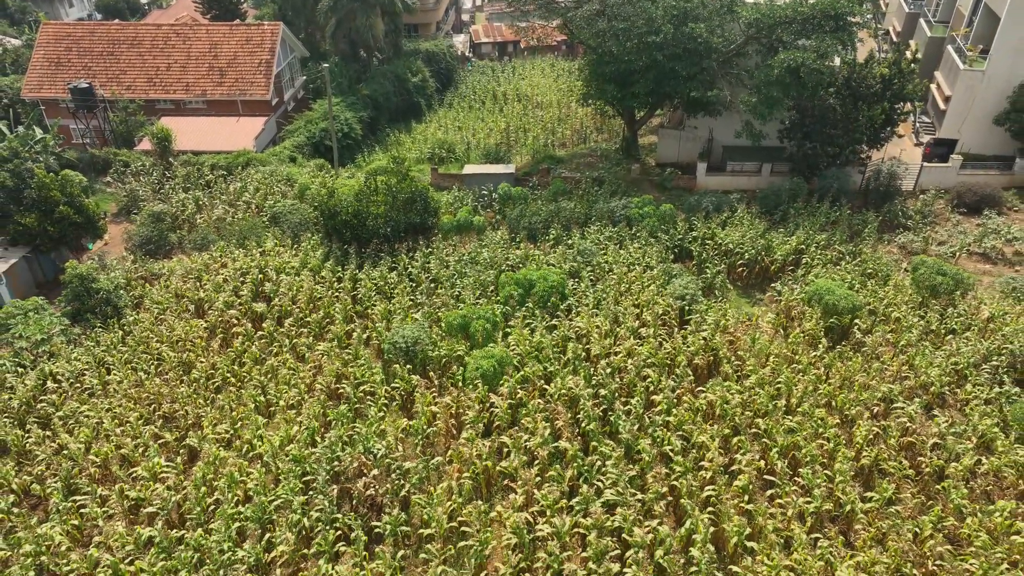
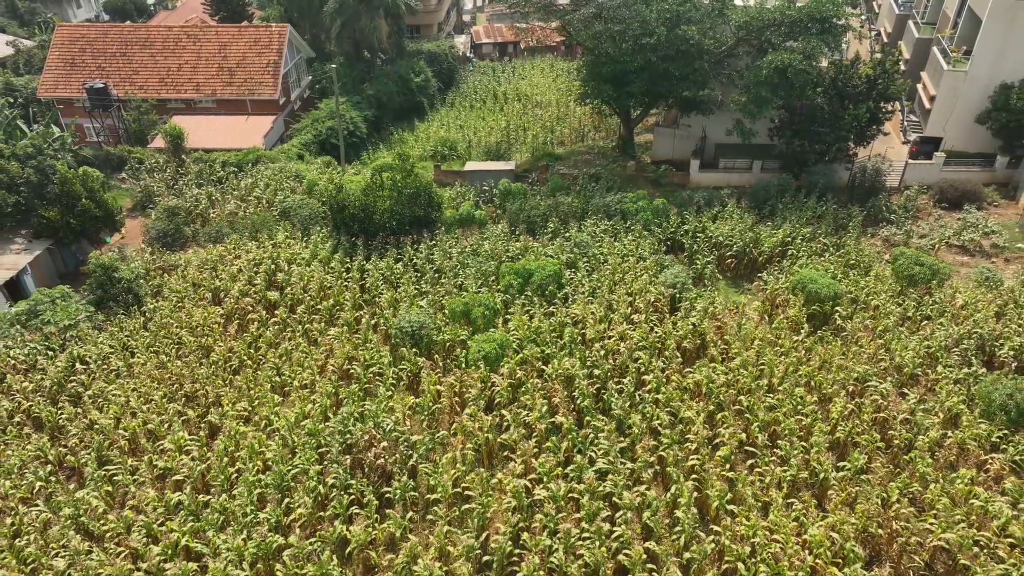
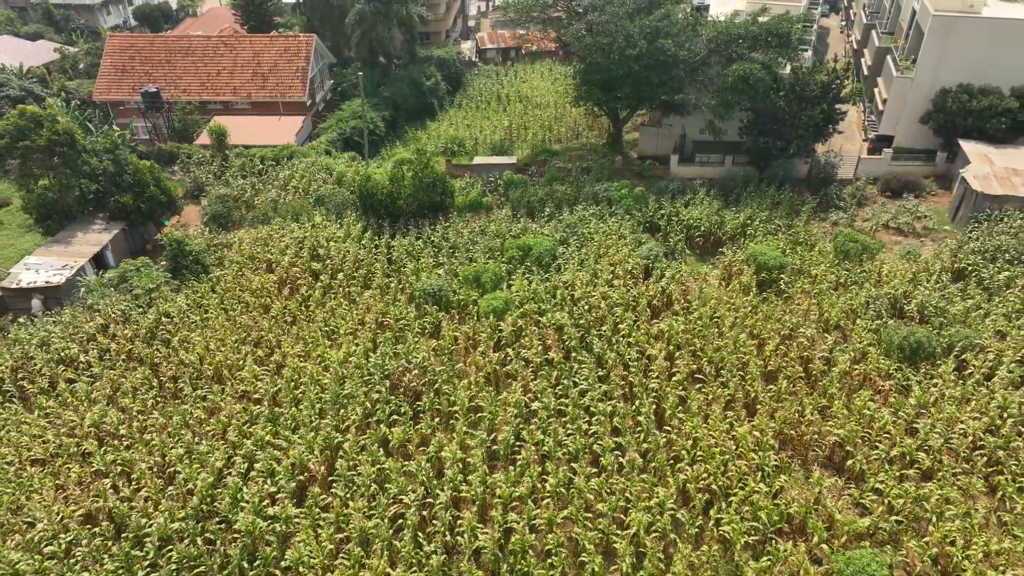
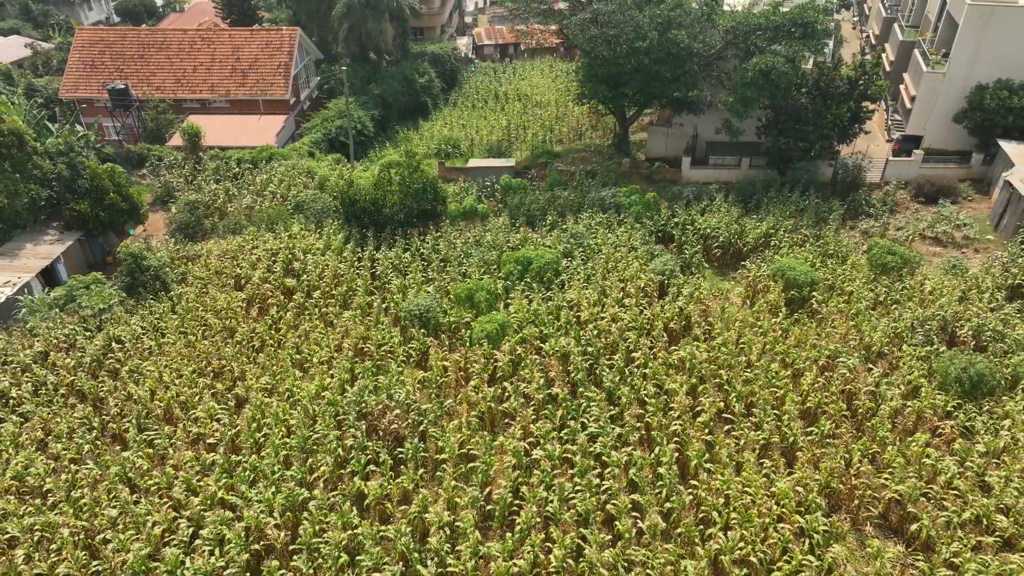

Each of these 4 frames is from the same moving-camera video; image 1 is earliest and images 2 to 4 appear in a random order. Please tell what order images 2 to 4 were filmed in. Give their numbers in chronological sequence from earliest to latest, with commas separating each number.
2, 4, 3
